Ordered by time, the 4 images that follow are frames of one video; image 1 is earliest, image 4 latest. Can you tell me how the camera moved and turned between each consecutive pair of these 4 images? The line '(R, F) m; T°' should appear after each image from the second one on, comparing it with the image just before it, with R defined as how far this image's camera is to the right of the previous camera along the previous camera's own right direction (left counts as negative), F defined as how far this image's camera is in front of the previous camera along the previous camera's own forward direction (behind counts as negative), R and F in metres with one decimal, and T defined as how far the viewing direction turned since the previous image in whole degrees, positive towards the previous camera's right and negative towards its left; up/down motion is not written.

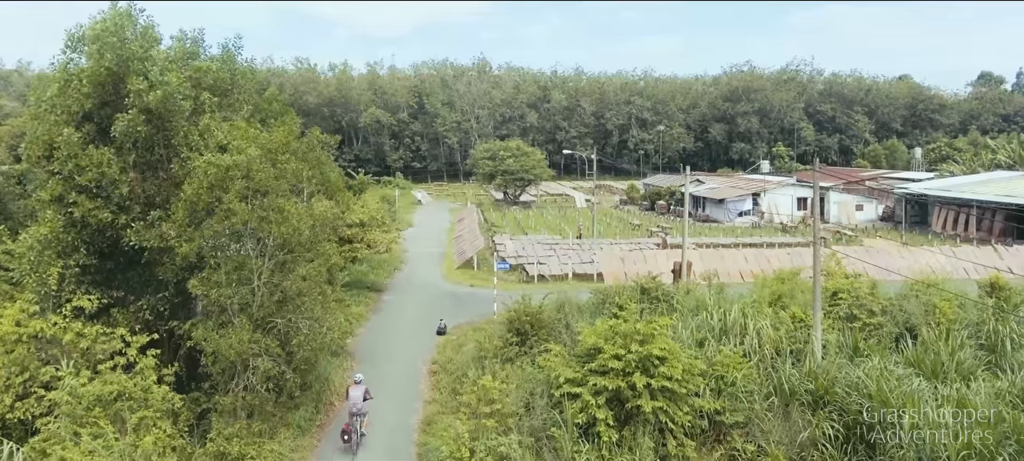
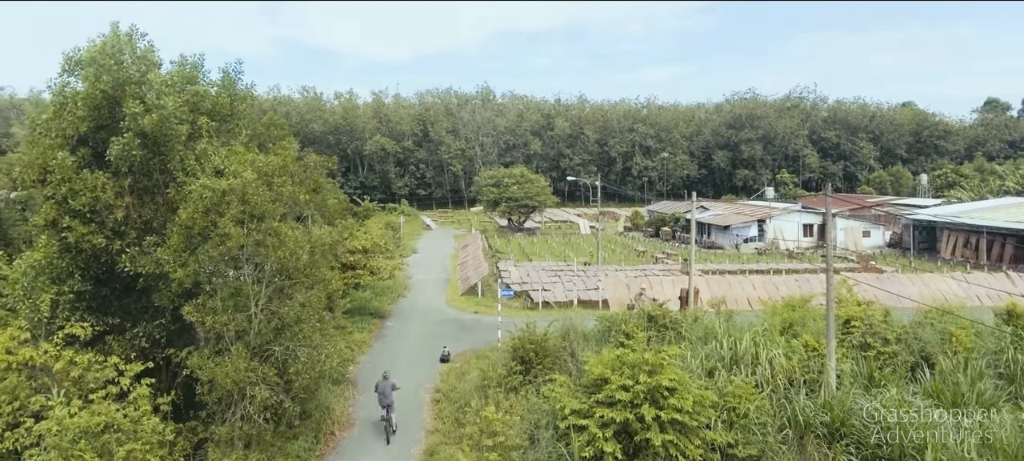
(0.0, +0.3) m; 0°
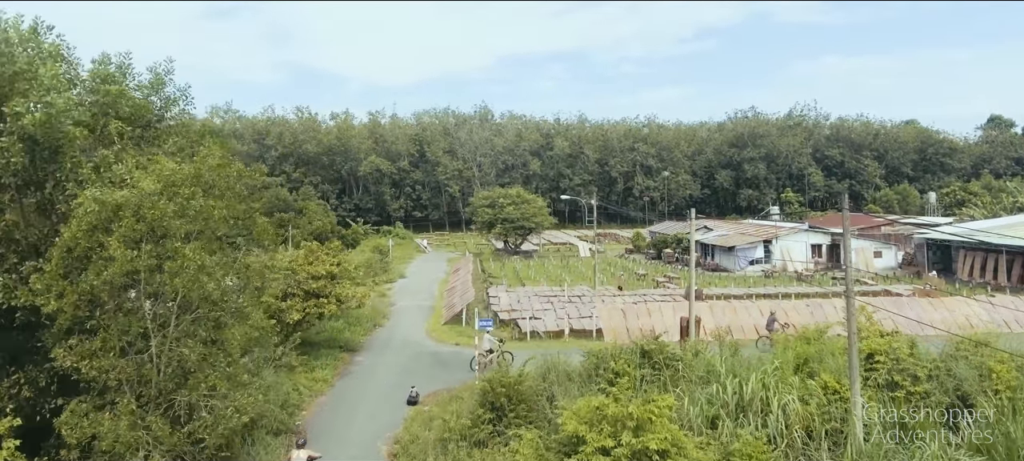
(+0.5, +1.7) m; 0°
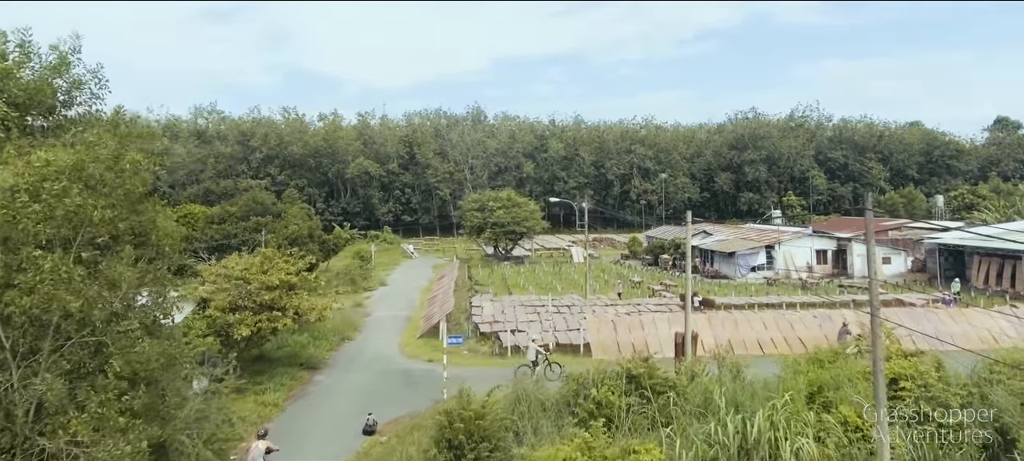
(+0.5, +1.7) m; 0°
